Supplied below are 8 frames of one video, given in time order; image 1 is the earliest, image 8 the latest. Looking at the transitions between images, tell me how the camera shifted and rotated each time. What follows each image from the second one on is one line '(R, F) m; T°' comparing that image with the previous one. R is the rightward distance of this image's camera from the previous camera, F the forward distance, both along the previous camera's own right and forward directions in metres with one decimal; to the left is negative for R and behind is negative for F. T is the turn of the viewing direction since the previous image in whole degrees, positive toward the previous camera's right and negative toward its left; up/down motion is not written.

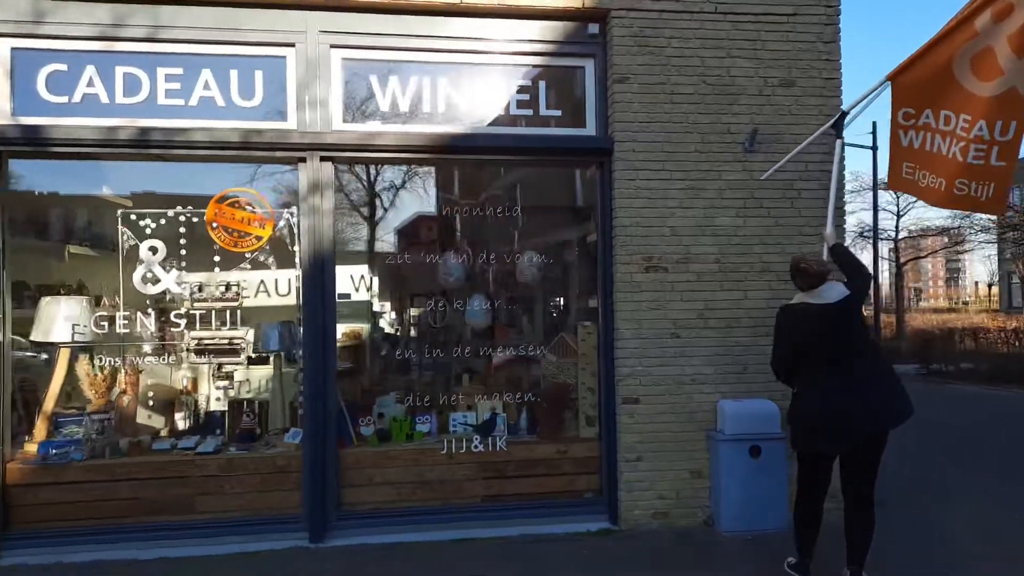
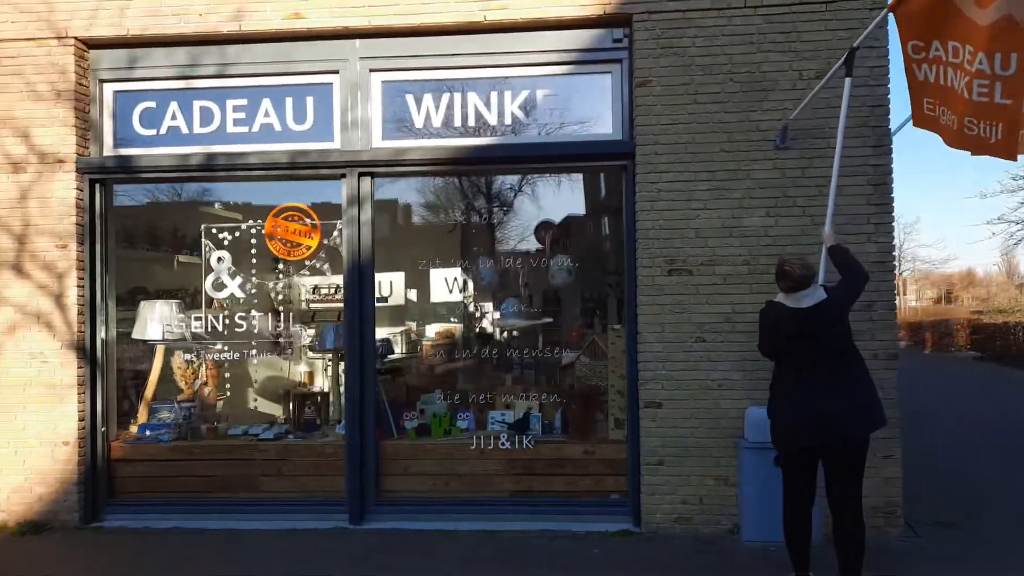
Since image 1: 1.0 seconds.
(+1.1, -0.1) m; -13°
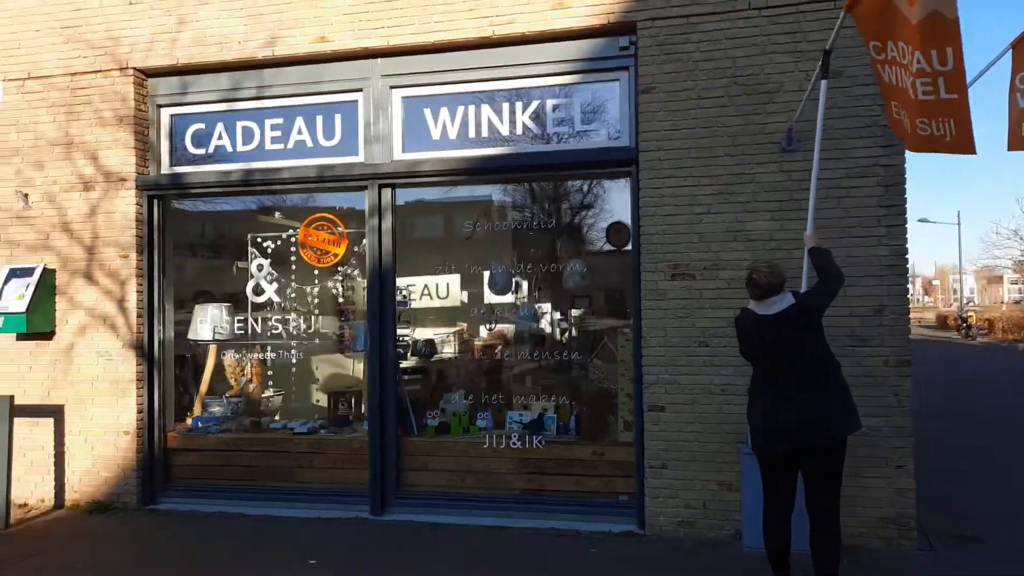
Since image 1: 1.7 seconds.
(+0.7, -0.1) m; -8°
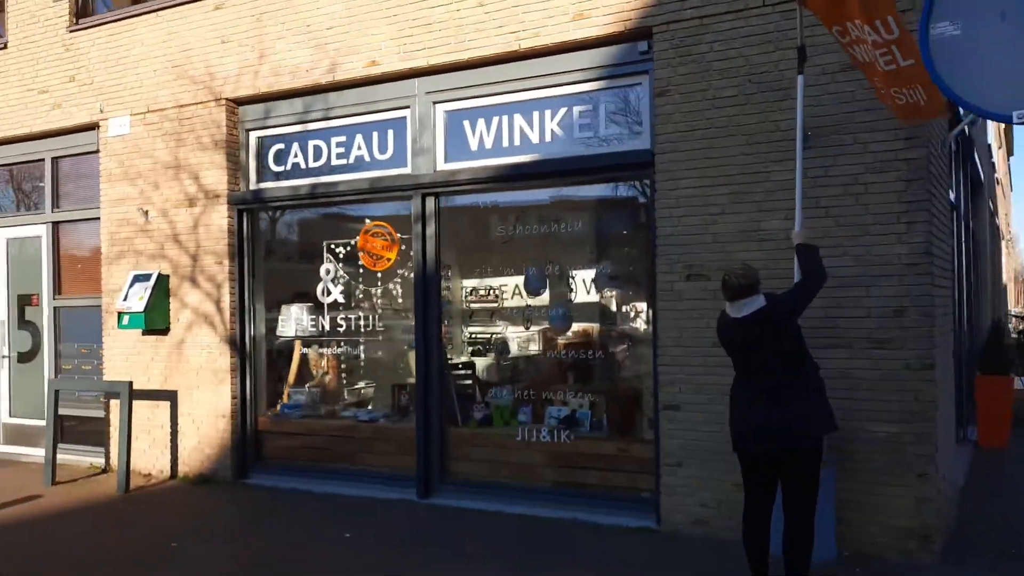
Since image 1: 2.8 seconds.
(+1.1, -0.2) m; -12°
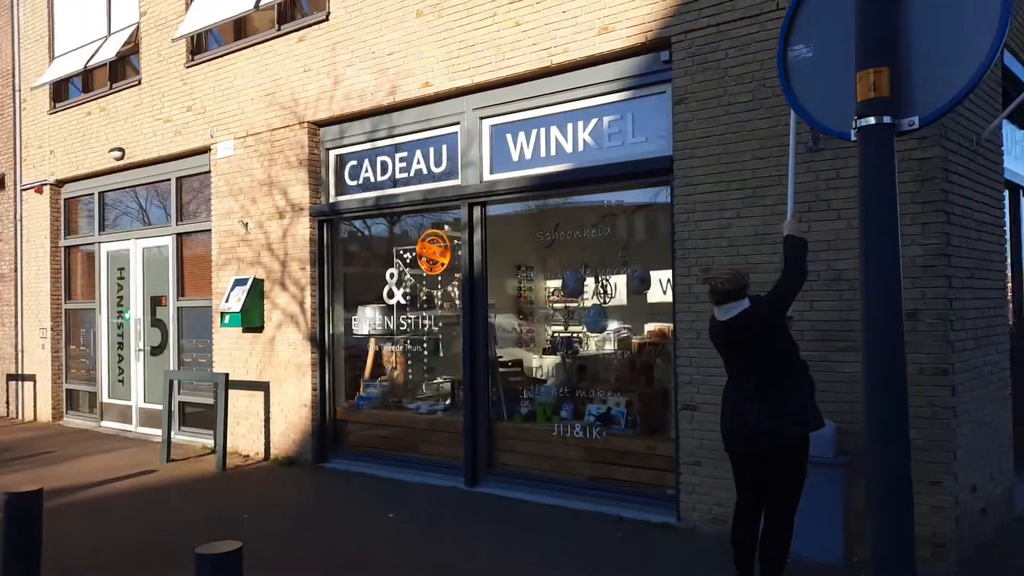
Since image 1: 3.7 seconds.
(+0.9, -0.3) m; -11°
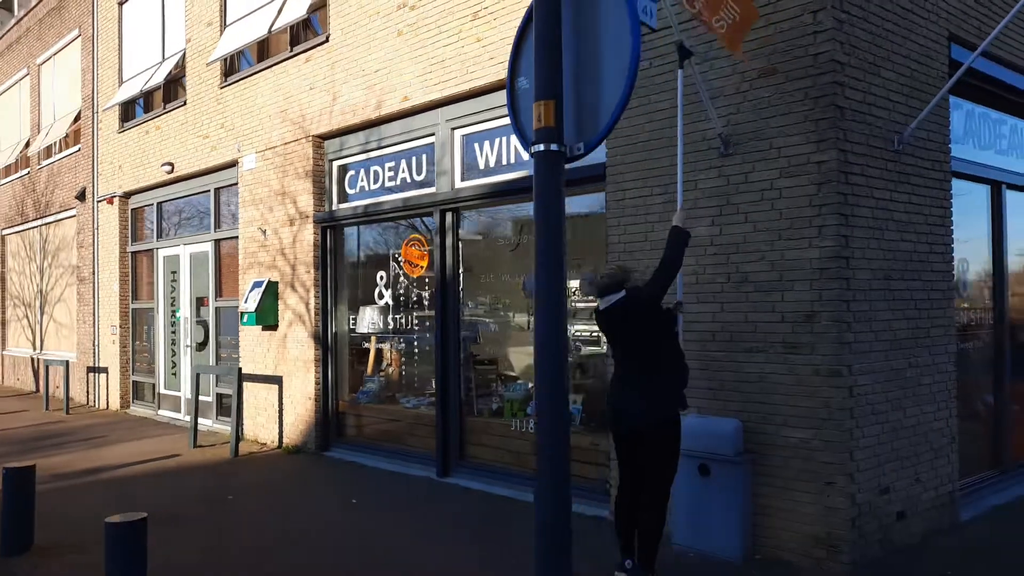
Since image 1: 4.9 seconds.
(+1.3, -0.3) m; -8°
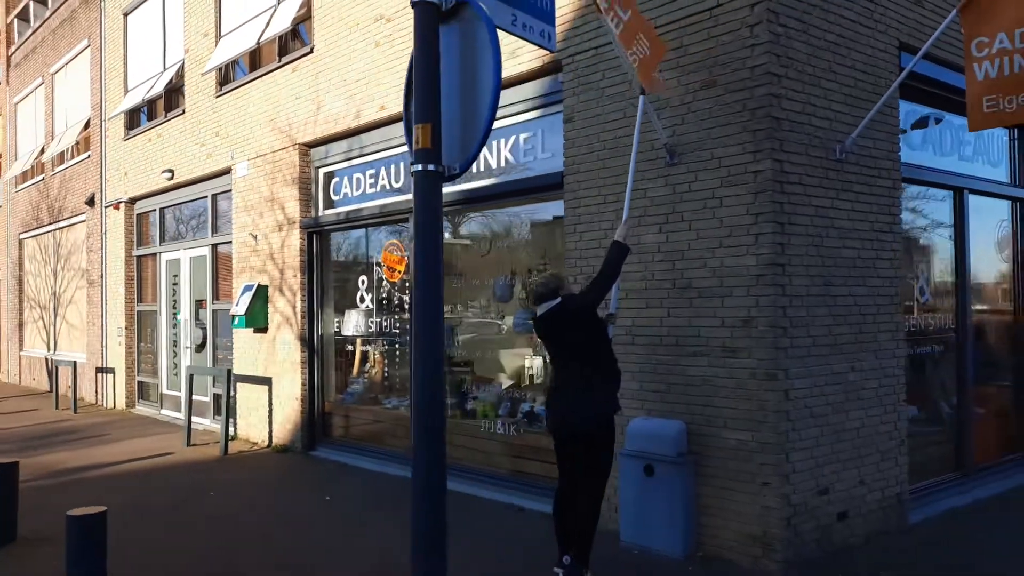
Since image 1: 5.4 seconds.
(+0.5, -0.2) m; -2°
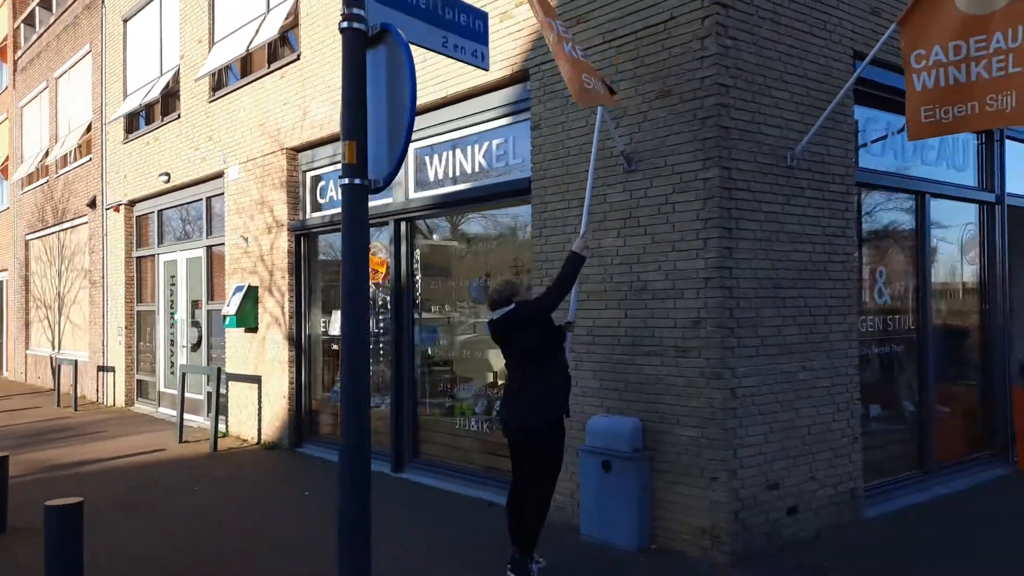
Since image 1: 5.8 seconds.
(+0.4, -0.2) m; -1°
